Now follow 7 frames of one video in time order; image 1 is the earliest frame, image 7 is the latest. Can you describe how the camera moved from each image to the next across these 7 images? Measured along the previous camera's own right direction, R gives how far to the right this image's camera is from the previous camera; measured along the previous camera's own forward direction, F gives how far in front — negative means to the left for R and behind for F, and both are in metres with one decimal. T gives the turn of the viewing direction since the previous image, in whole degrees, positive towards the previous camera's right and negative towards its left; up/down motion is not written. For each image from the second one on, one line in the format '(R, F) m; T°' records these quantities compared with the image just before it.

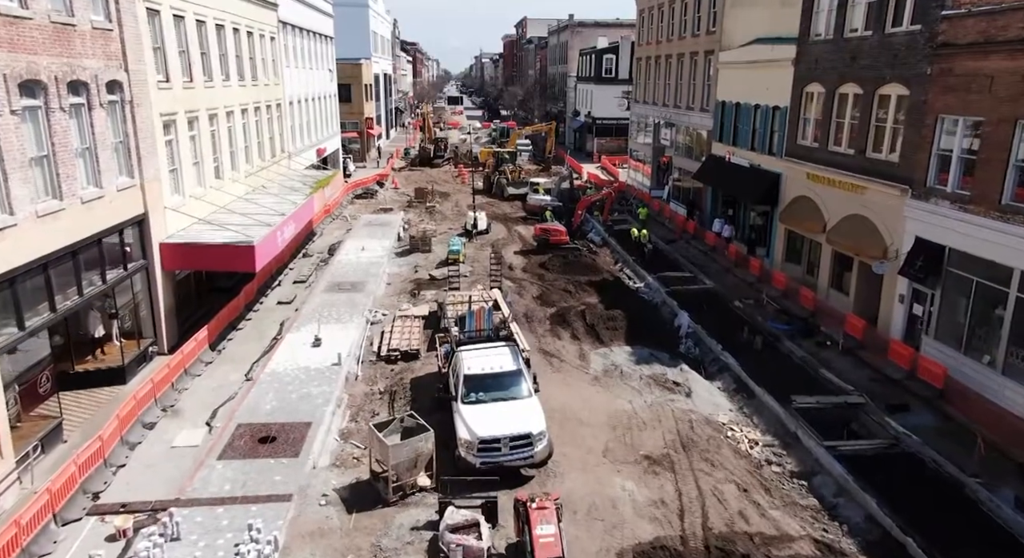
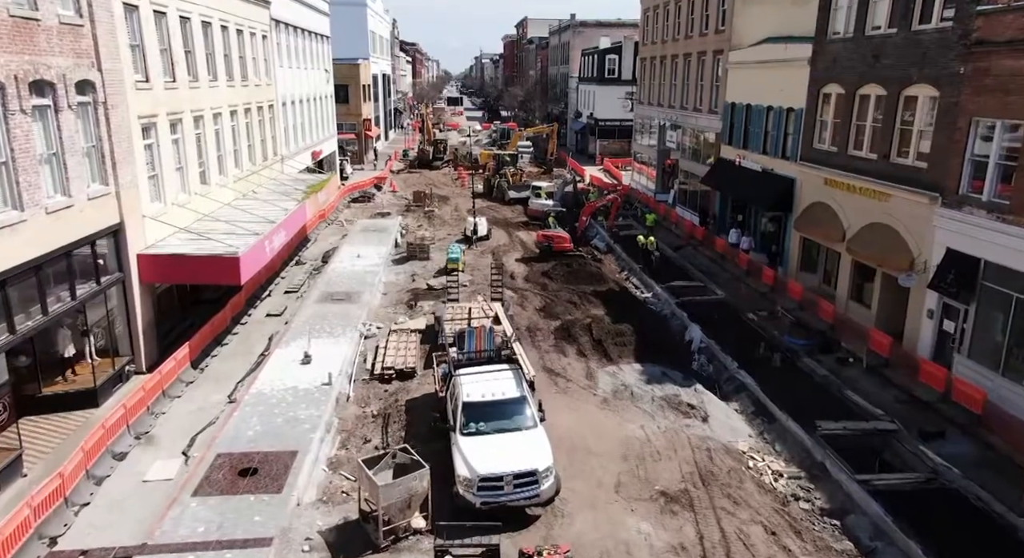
(-0.1, +1.2) m; 0°
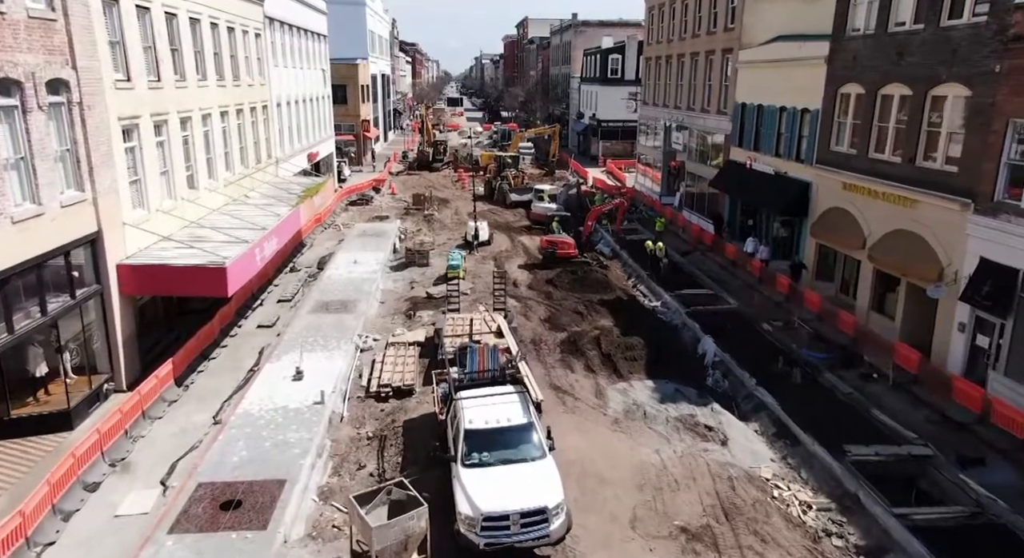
(-0.1, +1.1) m; 0°
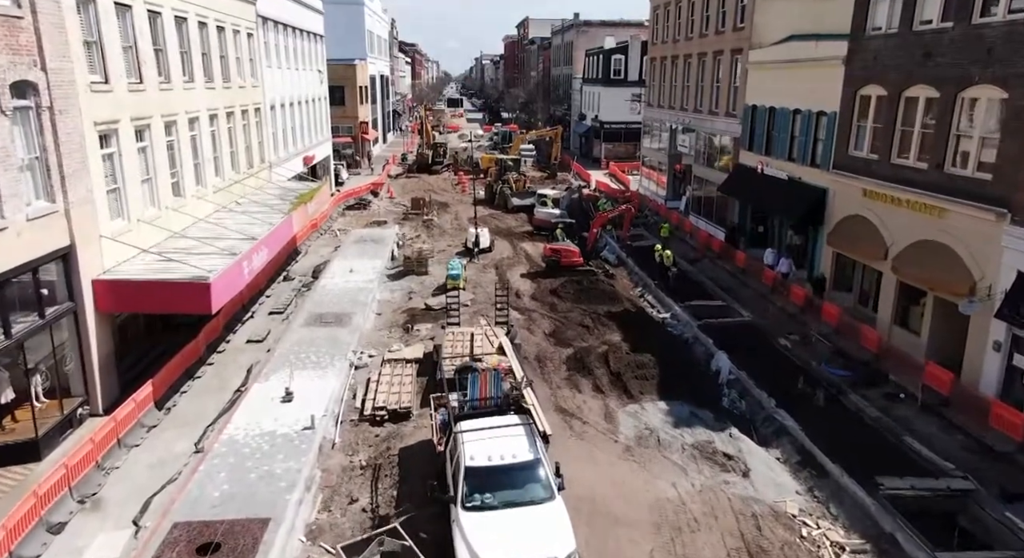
(-0.1, +1.1) m; 0°
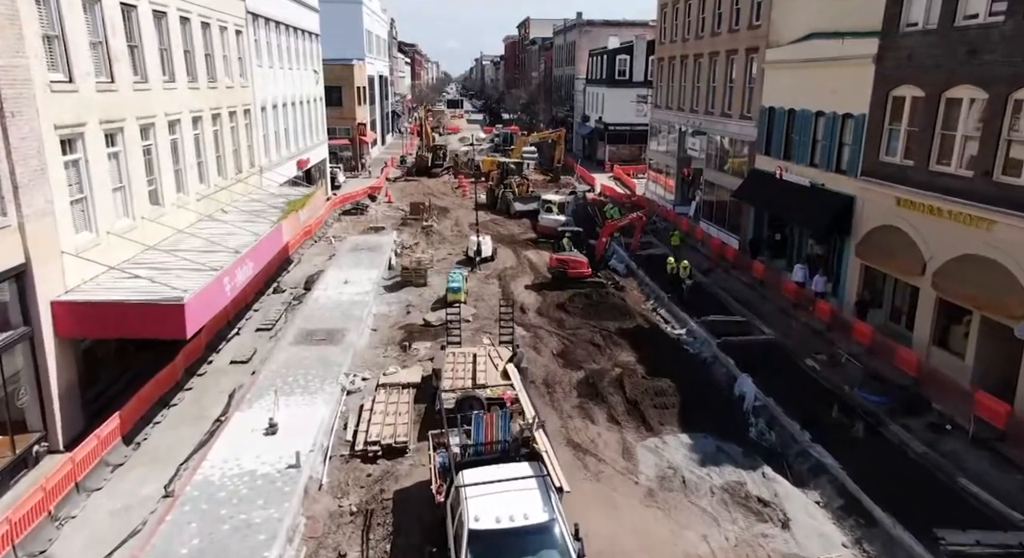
(-0.2, +1.6) m; 0°
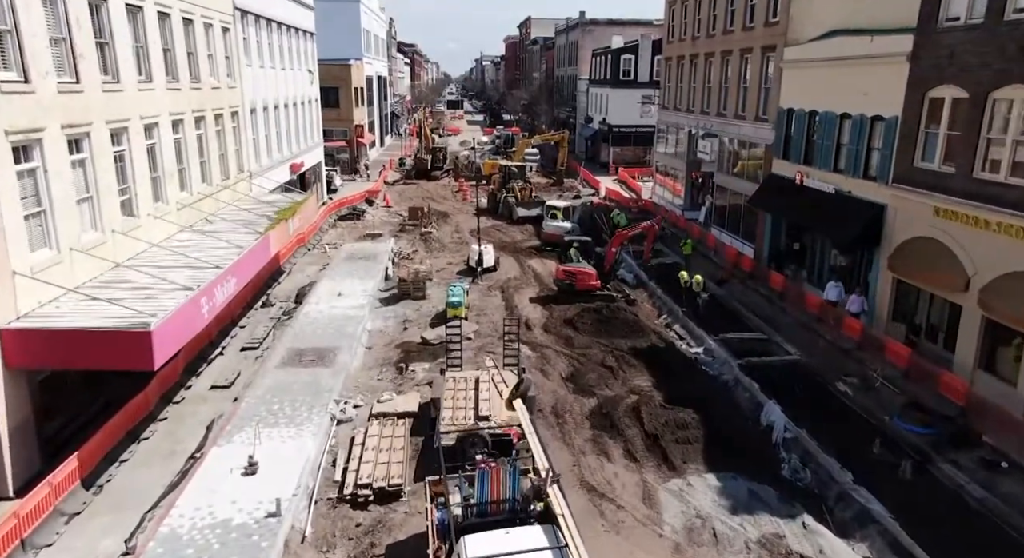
(-0.1, +1.6) m; 0°
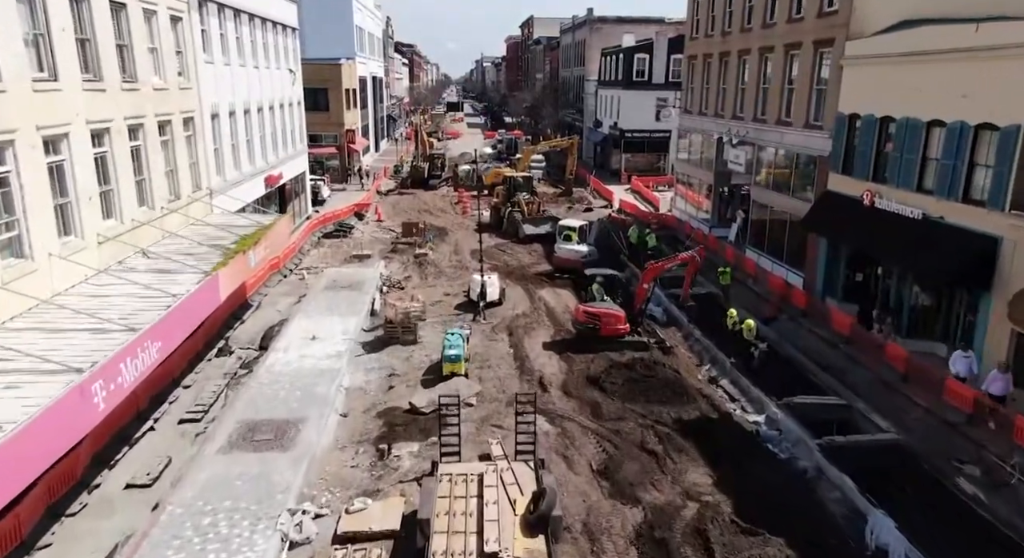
(-0.3, +4.4) m; 0°
